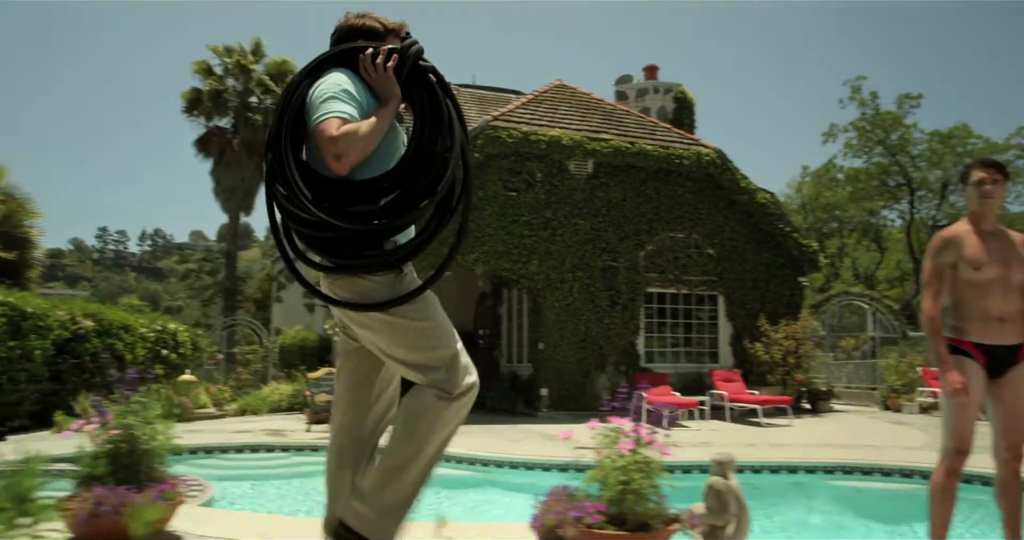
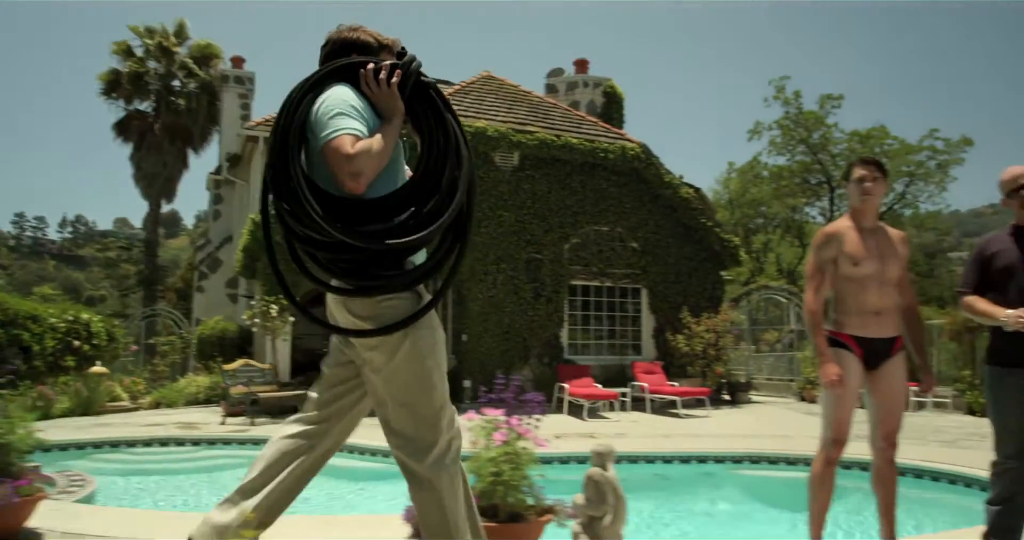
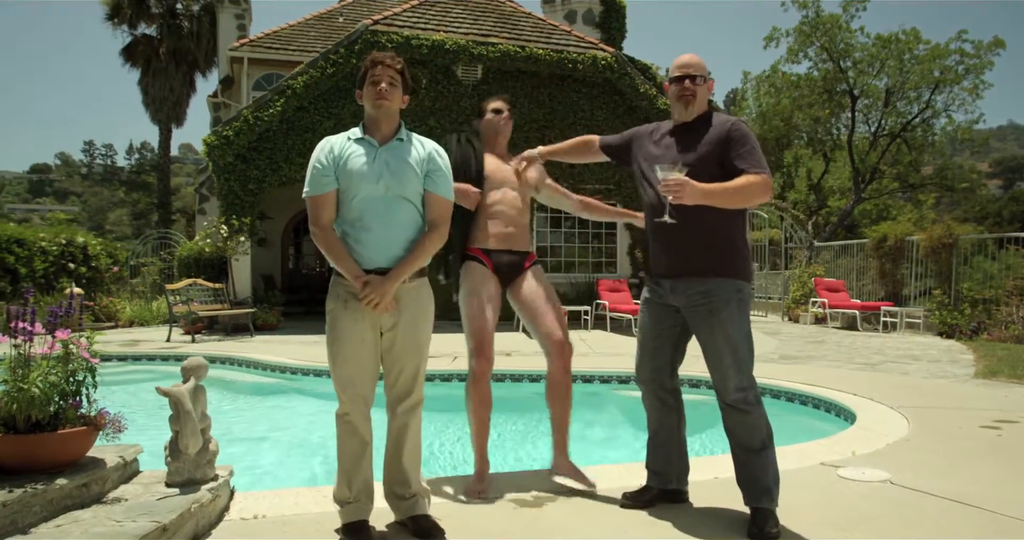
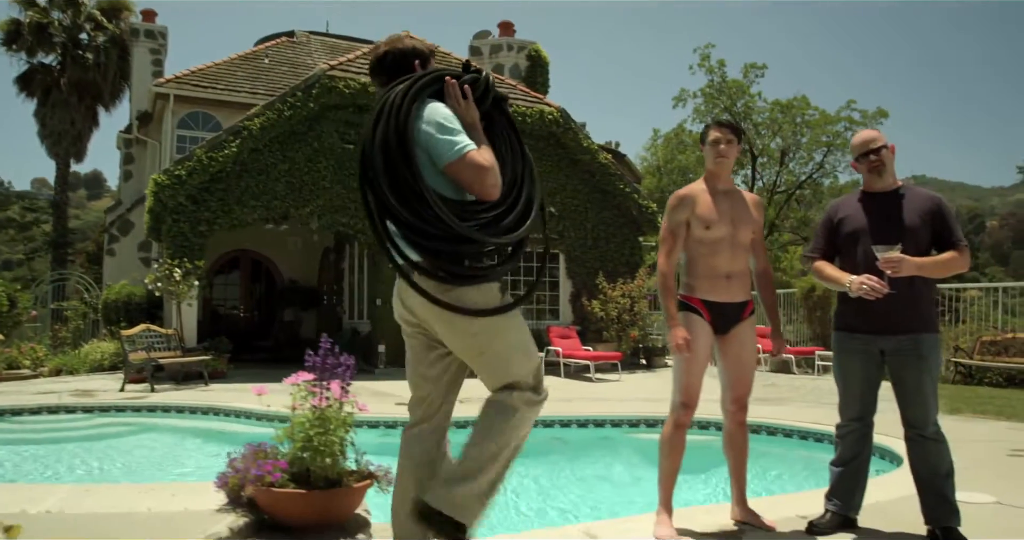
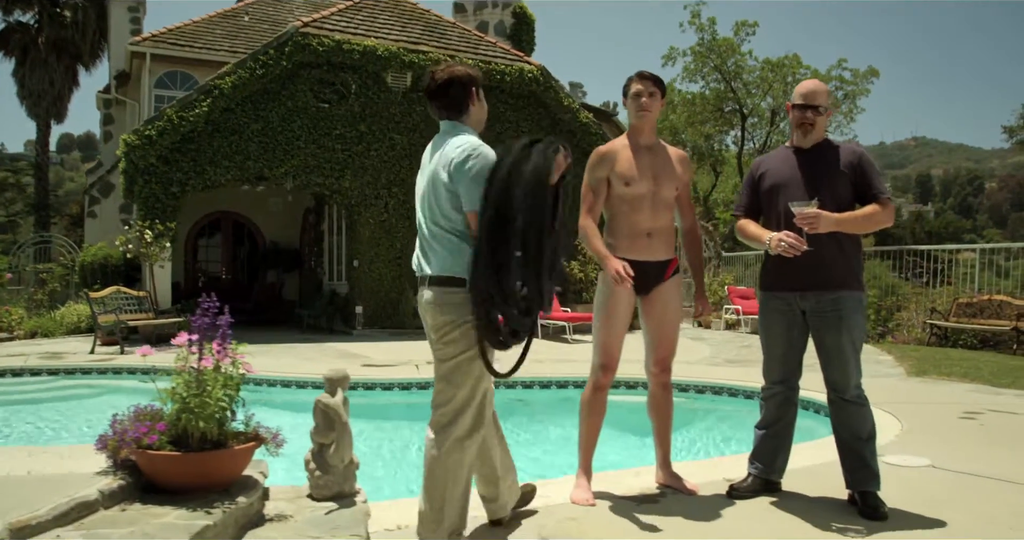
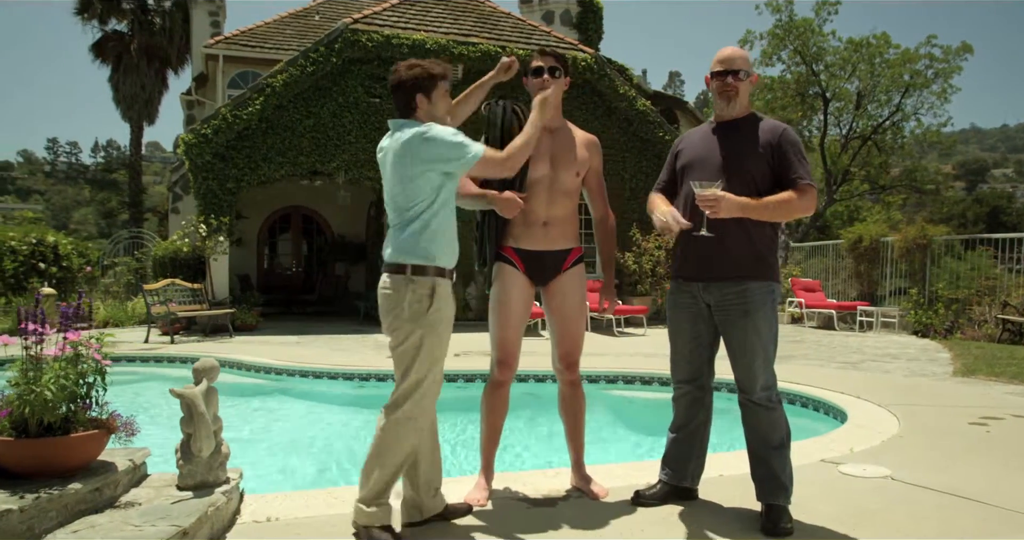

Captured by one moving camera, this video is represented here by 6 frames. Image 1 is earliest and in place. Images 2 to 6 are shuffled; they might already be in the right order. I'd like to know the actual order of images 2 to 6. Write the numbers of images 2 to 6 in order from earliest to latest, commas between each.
2, 4, 5, 6, 3
